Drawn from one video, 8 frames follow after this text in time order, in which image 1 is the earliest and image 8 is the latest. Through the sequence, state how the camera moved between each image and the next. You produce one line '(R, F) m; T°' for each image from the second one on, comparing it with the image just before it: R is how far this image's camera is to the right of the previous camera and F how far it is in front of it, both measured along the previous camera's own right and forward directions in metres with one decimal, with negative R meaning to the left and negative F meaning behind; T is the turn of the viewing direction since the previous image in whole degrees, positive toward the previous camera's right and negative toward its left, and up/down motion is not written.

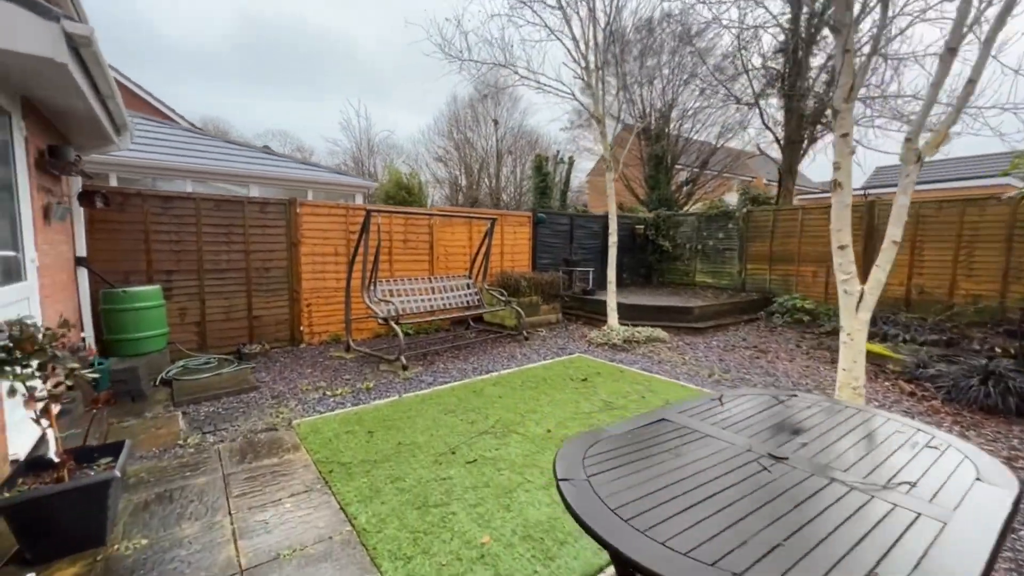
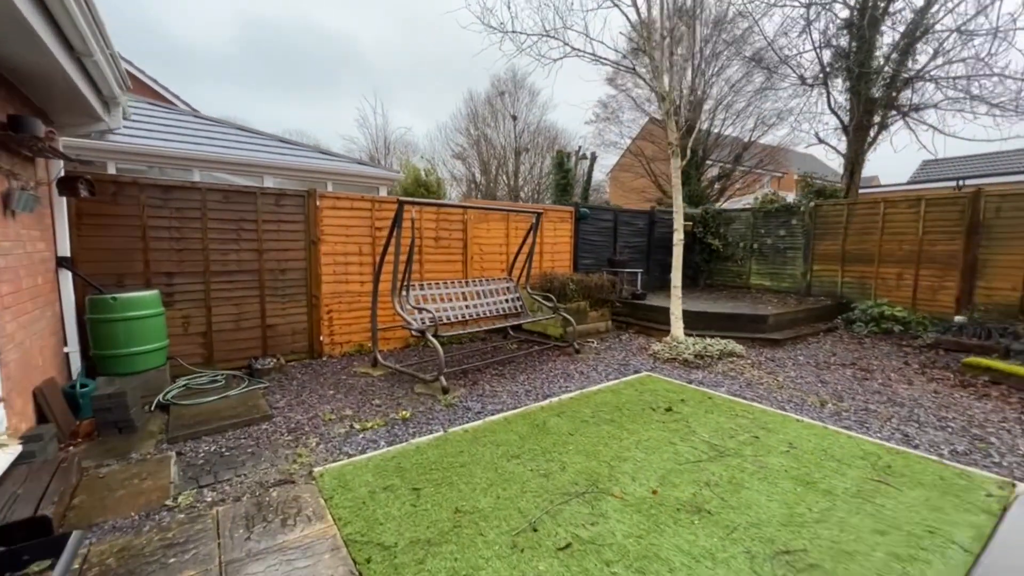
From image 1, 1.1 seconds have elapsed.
(-0.4, +0.7) m; -2°
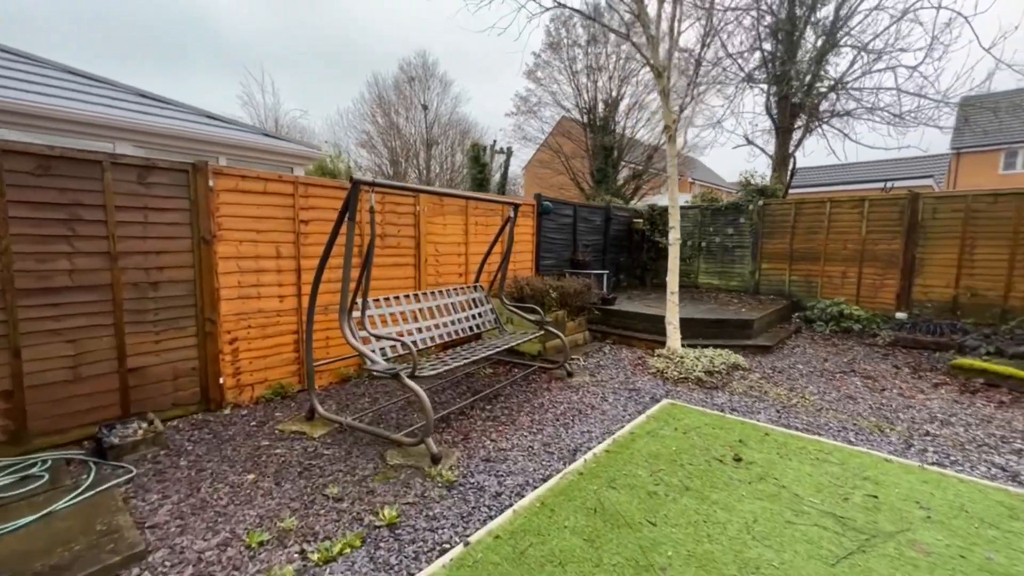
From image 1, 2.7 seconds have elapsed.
(-0.6, +1.1) m; +12°
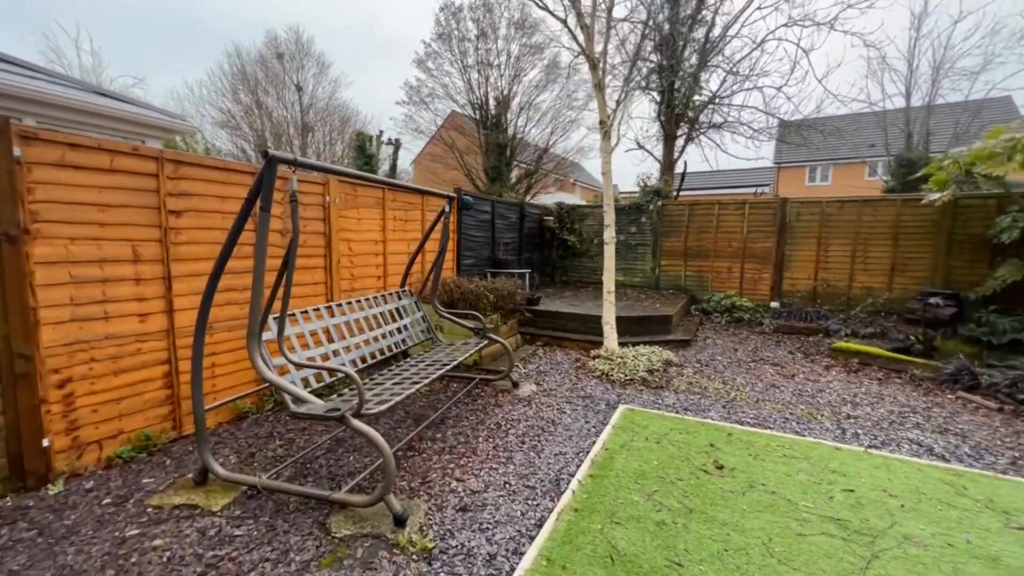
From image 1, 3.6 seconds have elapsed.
(-0.4, +0.5) m; +15°
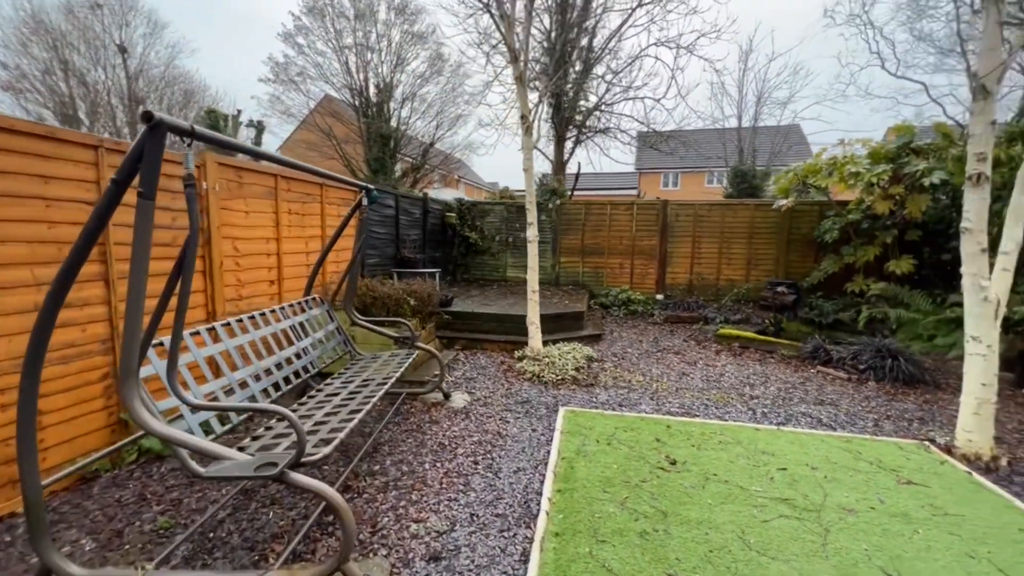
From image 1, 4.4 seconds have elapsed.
(-0.4, +0.3) m; +16°
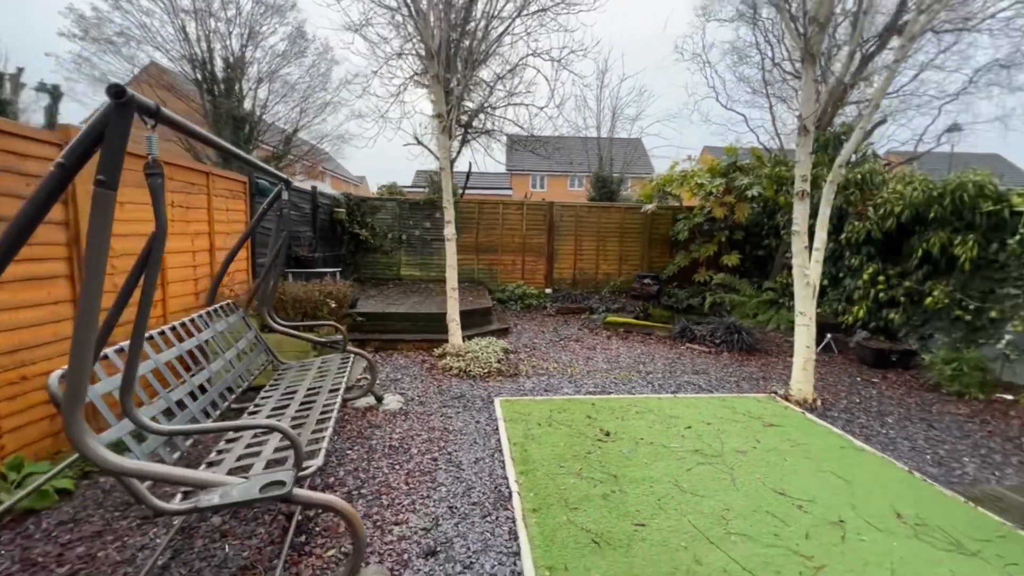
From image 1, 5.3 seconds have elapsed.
(-0.5, 0.0) m; +17°
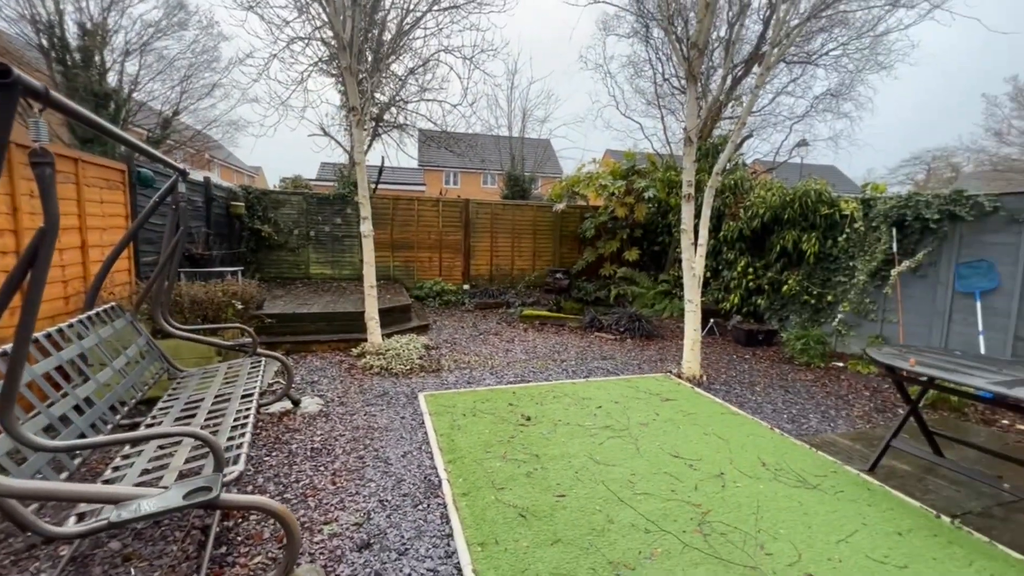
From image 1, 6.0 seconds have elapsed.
(-0.1, -0.1) m; +11°
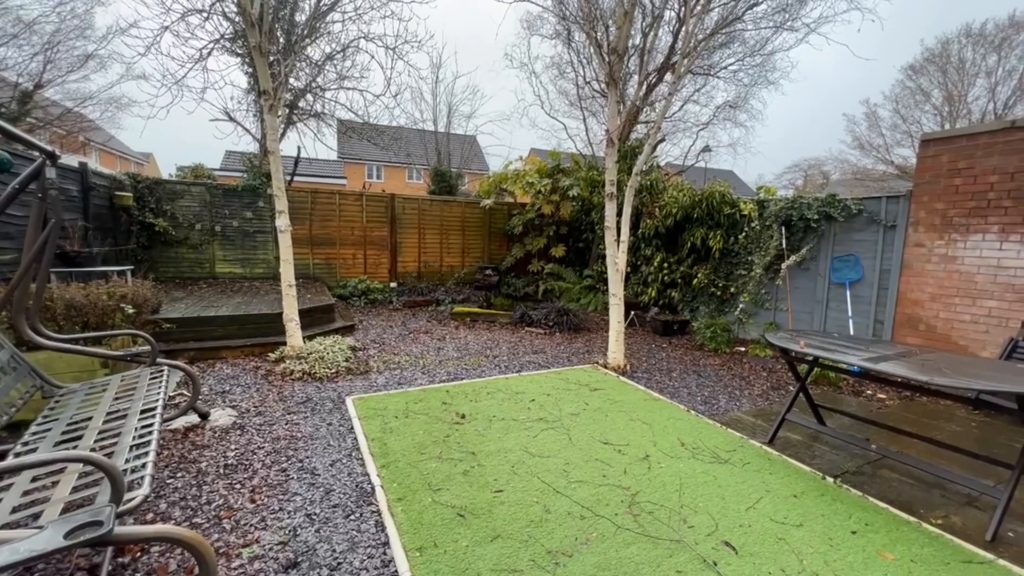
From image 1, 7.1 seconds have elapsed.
(0.0, 0.0) m; +10°
